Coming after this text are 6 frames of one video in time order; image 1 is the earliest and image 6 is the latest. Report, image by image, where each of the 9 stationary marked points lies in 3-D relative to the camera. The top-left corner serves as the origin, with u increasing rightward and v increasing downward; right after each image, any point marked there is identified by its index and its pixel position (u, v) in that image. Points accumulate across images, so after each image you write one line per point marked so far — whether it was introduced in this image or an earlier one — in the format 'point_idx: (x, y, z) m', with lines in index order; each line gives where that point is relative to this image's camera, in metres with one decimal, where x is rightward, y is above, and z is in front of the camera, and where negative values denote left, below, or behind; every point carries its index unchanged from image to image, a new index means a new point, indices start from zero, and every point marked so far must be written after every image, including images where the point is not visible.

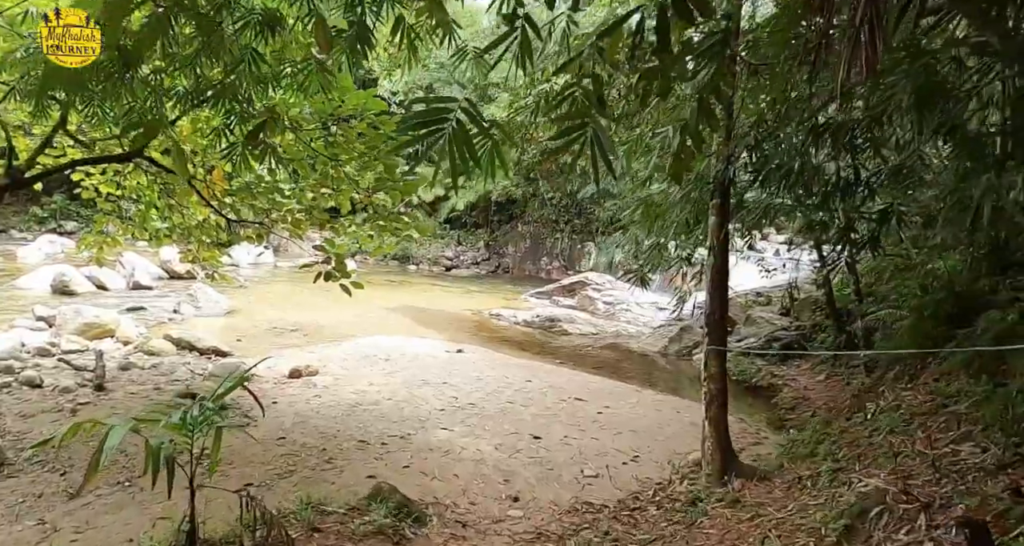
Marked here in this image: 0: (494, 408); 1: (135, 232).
0: (-0.1, -1.0, +4.8) m
1: (-2.9, +0.3, +5.3) m
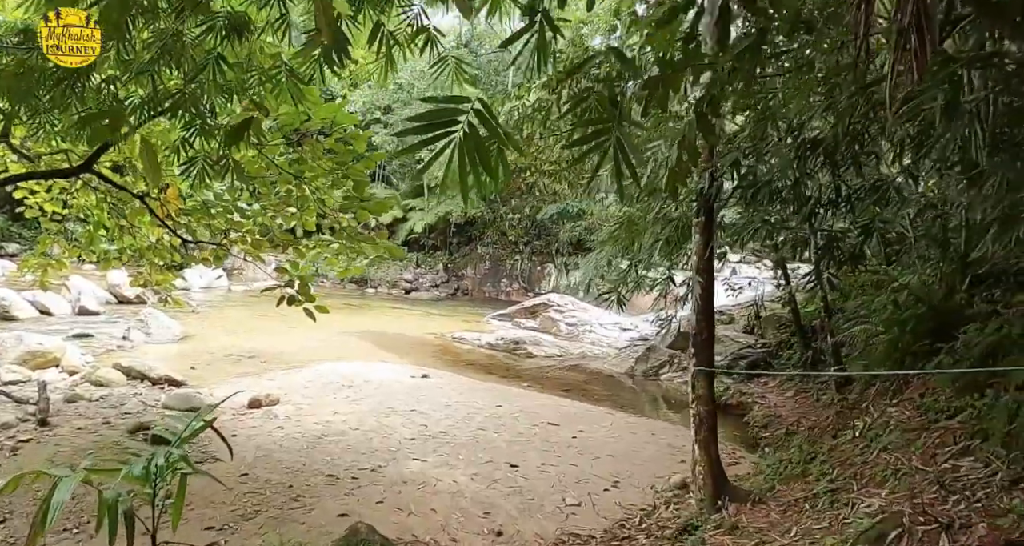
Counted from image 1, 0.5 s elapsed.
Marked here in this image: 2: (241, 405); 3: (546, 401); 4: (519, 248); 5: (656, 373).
0: (-0.3, -1.1, +4.6) m
1: (-3.2, +0.1, +4.9) m
2: (-2.1, -1.0, +5.2) m
3: (+0.3, -1.2, +6.2) m
4: (+0.2, +0.6, +17.4) m
5: (+1.9, -1.3, +8.9) m
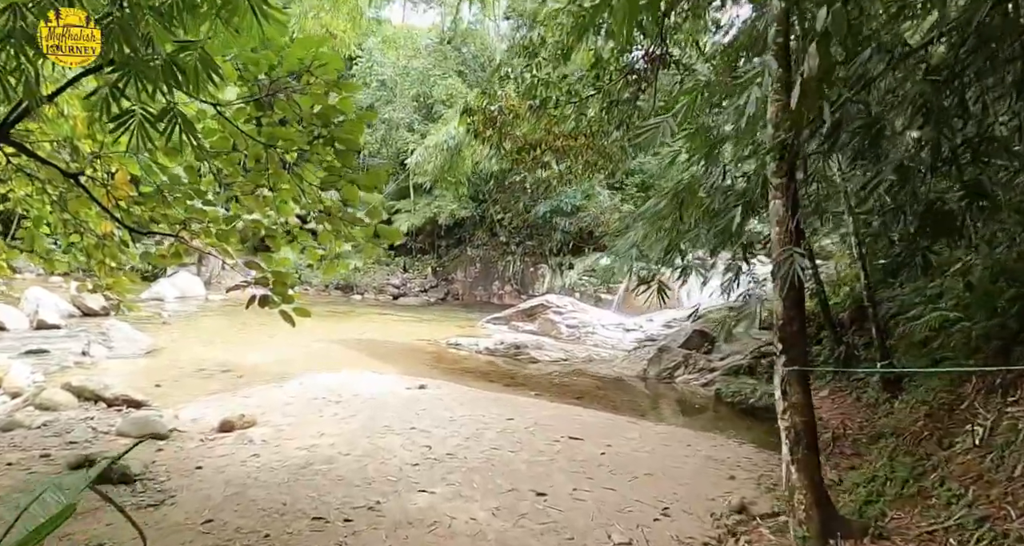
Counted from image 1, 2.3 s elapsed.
0: (-0.2, -1.1, +3.9) m
1: (-3.1, +0.1, +4.2) m
2: (-2.0, -1.0, +4.4) m
3: (+0.4, -1.1, +5.5) m
4: (0.0, +0.5, +16.7) m
5: (+1.9, -1.3, +8.3) m
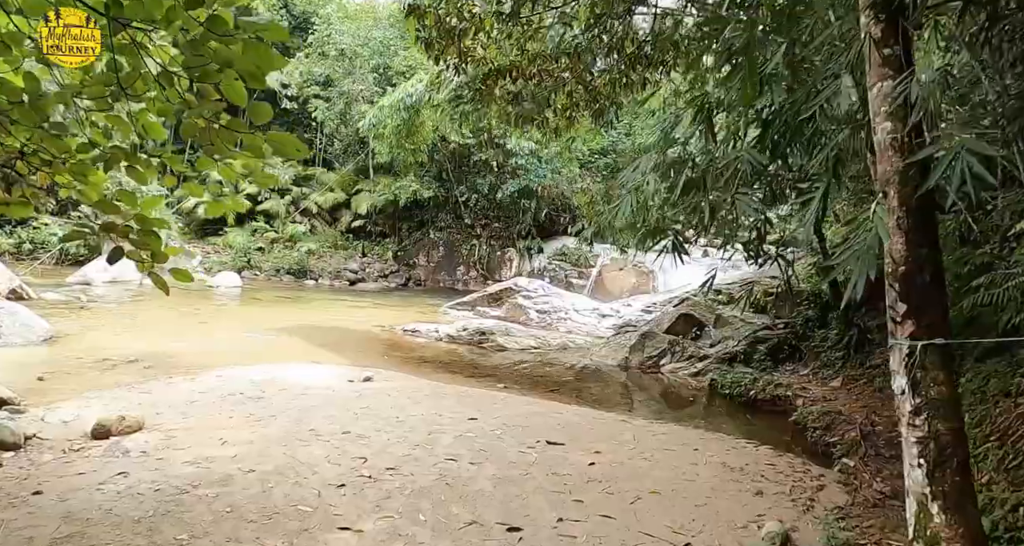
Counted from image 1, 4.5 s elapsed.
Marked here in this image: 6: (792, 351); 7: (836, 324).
0: (-0.4, -0.9, +2.9) m
1: (-3.3, +0.3, +3.0) m
2: (-2.2, -0.8, +3.3) m
3: (+0.2, -0.9, +4.5) m
4: (-0.8, +0.9, +15.7) m
5: (+1.6, -1.0, +7.4) m
6: (+2.9, -0.8, +7.1) m
7: (+3.3, -0.5, +6.9) m
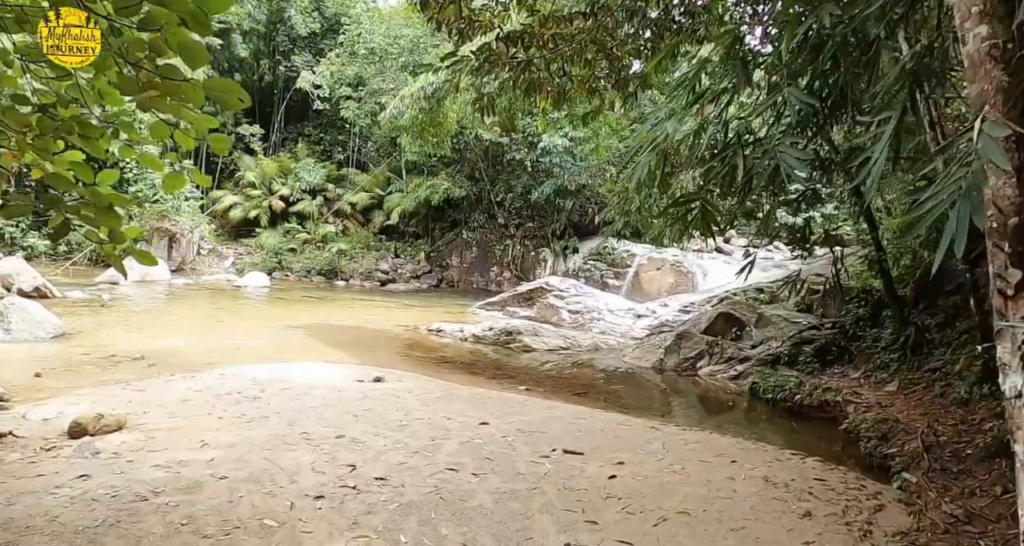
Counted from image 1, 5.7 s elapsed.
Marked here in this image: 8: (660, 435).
0: (-0.3, -0.8, +2.6) m
1: (-3.2, +0.4, +2.9) m
2: (-2.1, -0.8, +3.1) m
3: (+0.3, -0.9, +4.1) m
4: (-0.1, +0.9, +15.4) m
5: (+1.8, -1.0, +6.9) m
6: (+3.2, -0.8, +6.6) m
7: (+3.6, -0.5, +6.3) m
8: (+0.8, -0.9, +3.7) m
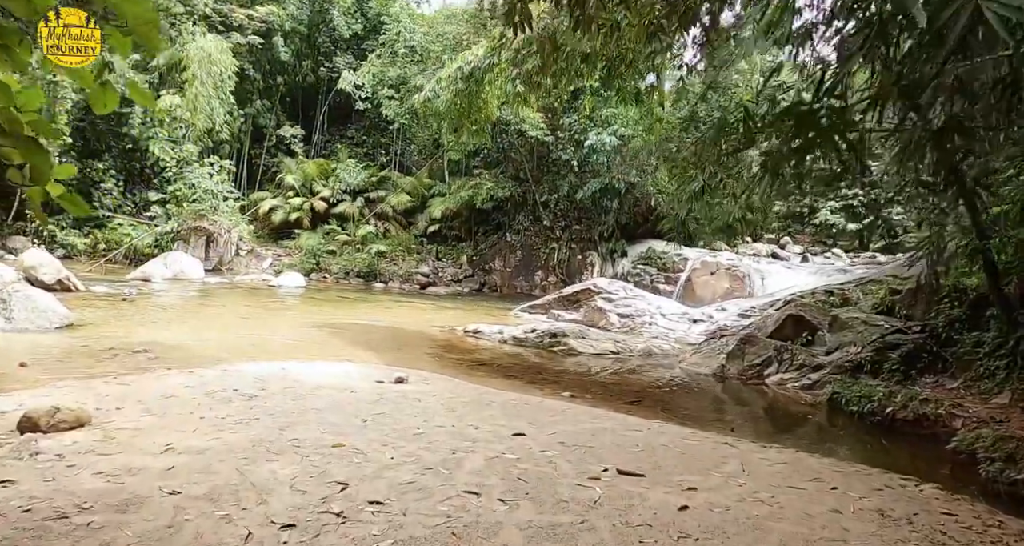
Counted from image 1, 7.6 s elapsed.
0: (-0.2, -0.7, +1.9) m
1: (-3.1, +0.5, +2.4) m
2: (-2.0, -0.6, +2.6) m
3: (+0.5, -0.8, +3.5) m
4: (+0.9, +0.8, +14.7) m
5: (+2.2, -0.9, +6.2) m
6: (+3.6, -0.7, +5.7) m
7: (+3.9, -0.4, +5.5) m
8: (+1.0, -0.8, +3.0) m
